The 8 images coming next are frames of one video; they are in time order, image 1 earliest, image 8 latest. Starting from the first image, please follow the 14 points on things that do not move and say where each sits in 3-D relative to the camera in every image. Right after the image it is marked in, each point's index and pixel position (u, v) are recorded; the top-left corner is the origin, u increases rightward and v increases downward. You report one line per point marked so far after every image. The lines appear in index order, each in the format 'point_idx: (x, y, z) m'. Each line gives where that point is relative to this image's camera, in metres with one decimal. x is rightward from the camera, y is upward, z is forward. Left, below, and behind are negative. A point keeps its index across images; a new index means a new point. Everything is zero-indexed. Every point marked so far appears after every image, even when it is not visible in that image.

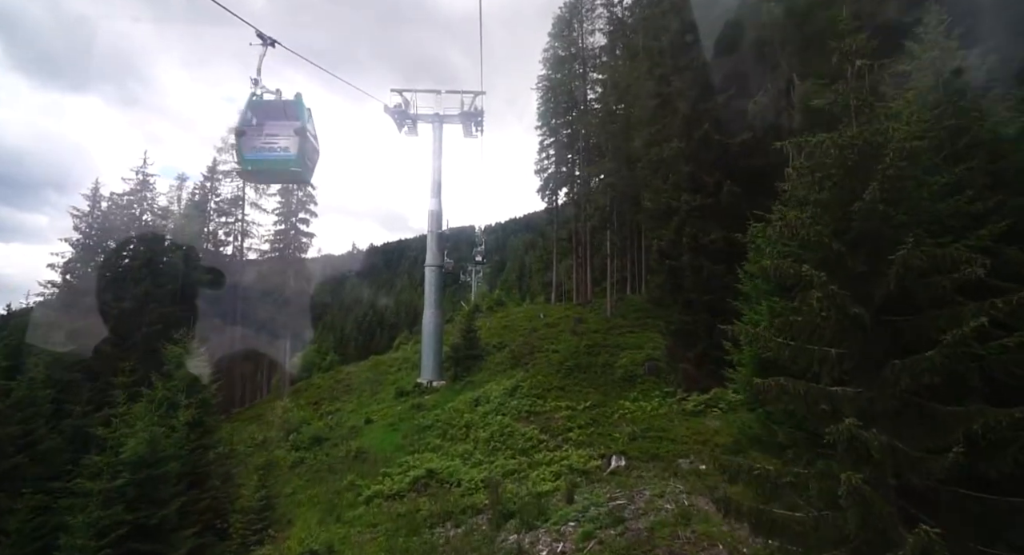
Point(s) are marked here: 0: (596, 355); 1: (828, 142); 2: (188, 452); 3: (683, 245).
0: (+2.8, -2.6, +18.5) m
1: (+3.2, +1.4, +5.5) m
2: (-7.3, -3.9, +12.4) m
3: (+4.7, +0.9, +15.0) m
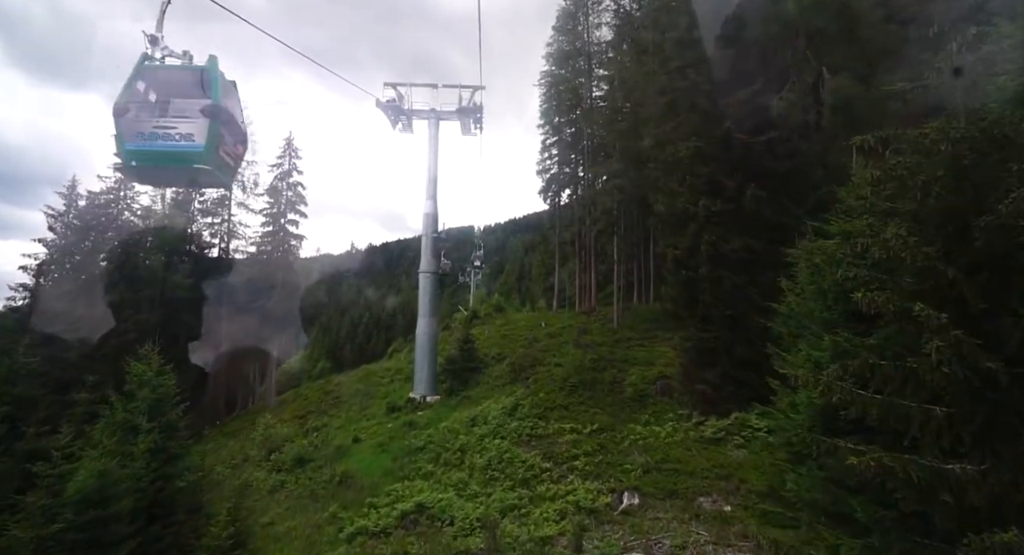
0: (+2.8, -2.9, +17.1) m
1: (+3.2, +1.1, +4.2) m
2: (-7.3, -4.2, +11.0) m
3: (+4.7, +0.6, +13.7) m
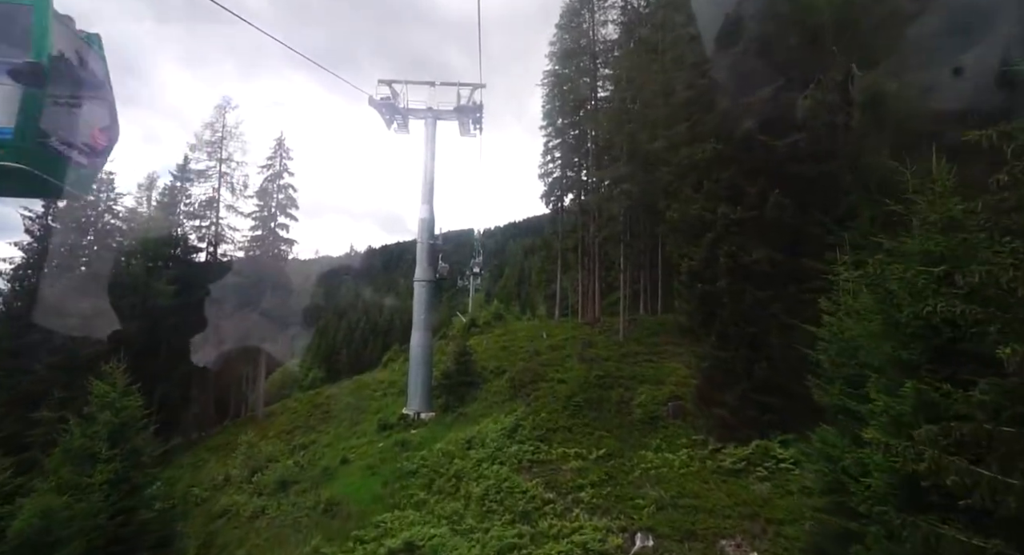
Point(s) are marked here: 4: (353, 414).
0: (+2.8, -3.3, +16.0) m
1: (+3.3, +0.8, +3.1) m
2: (-7.3, -4.4, +9.9) m
3: (+4.7, +0.3, +12.6) m
4: (-5.8, -5.0, +20.0) m
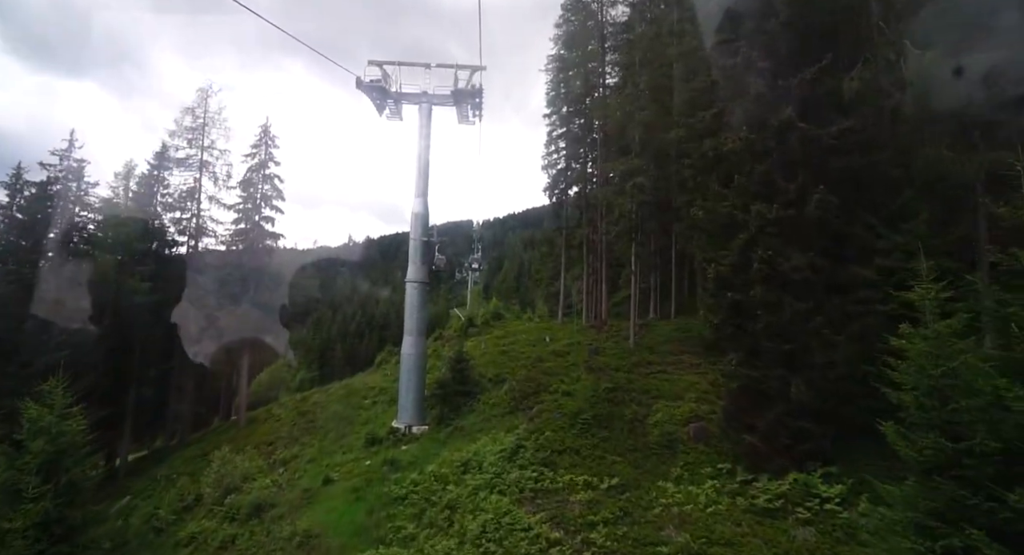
0: (+2.8, -3.4, +14.5) m
1: (+3.3, +0.5, +1.5) m
2: (-7.3, -4.5, +8.3) m
3: (+4.8, +0.1, +11.0) m
4: (-5.8, -4.9, +18.4) m
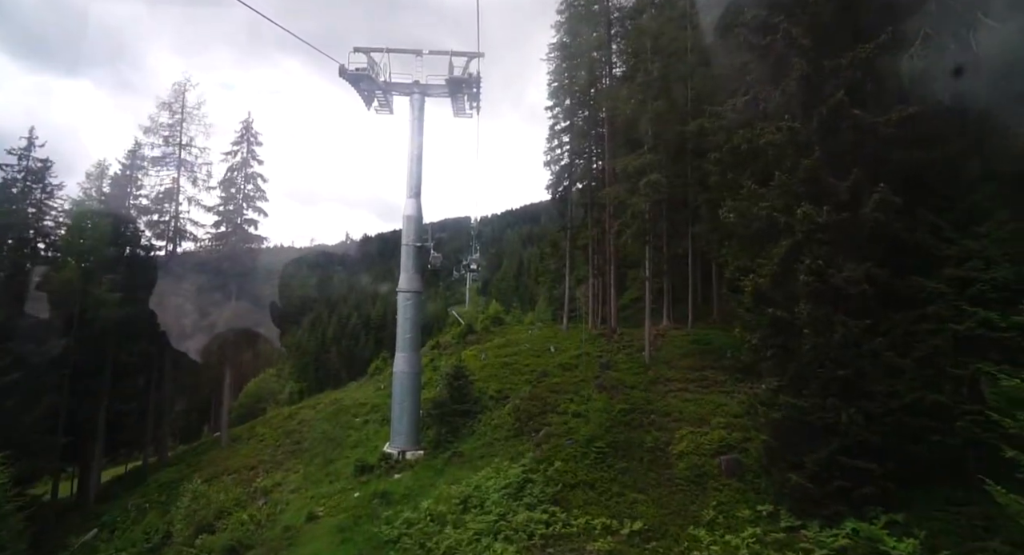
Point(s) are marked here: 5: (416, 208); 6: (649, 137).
0: (+3.0, -3.6, +12.9) m
1: (+3.5, +0.2, -0.1) m
2: (-7.2, -4.8, +6.7) m
3: (+4.9, -0.1, +9.4) m
4: (-5.7, -5.2, +16.9) m
5: (-2.7, +2.0, +15.5) m
6: (+4.1, +4.2, +16.4) m
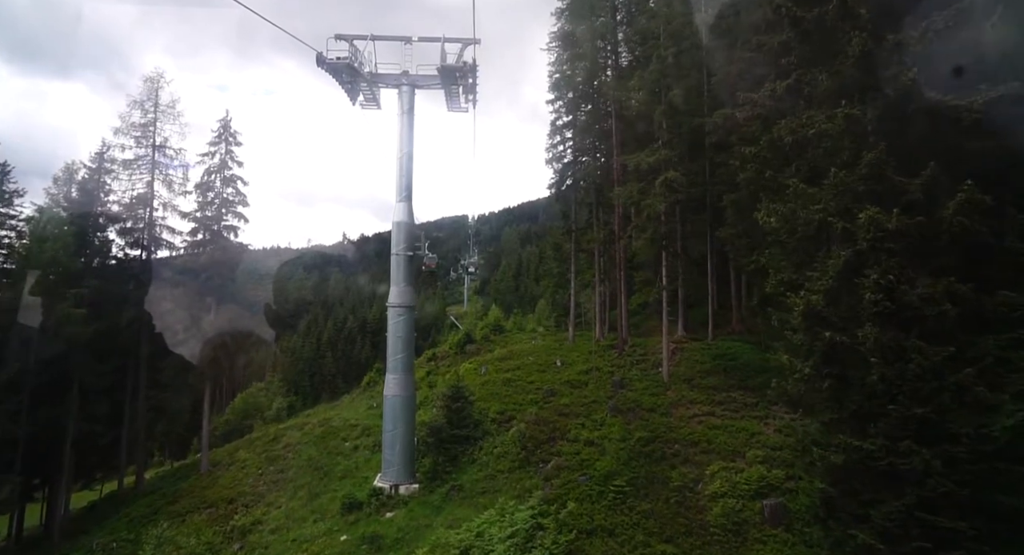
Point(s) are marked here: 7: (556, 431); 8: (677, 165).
0: (+3.1, -3.8, +11.3) m
1: (+3.6, -0.1, -1.7) m
2: (-7.0, -5.3, +5.2) m
3: (+5.0, -0.4, +7.8) m
4: (-5.5, -5.6, +15.3) m
5: (-2.7, +1.6, +13.9) m
6: (+4.1, +4.0, +14.8) m
7: (+1.1, -3.8, +14.0) m
8: (+4.5, +3.1, +15.0) m
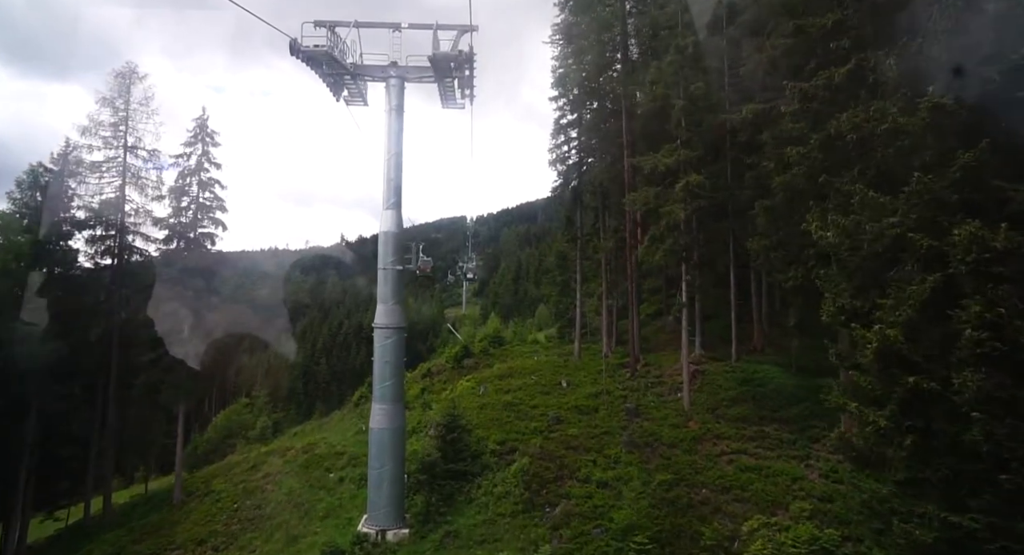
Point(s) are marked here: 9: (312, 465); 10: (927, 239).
0: (+3.1, -4.2, +9.8) m
1: (+3.7, -0.4, -3.3) m
2: (-6.9, -5.6, +3.5) m
3: (+5.0, -0.7, +6.3) m
4: (-5.5, -6.0, +13.7) m
5: (-2.6, +1.3, +12.3) m
6: (+4.2, +3.6, +13.3) m
7: (+1.2, -4.2, +12.4) m
8: (+4.6, +2.7, +13.4) m
9: (-6.0, -5.6, +16.4) m
10: (+4.9, +0.4, +6.5) m
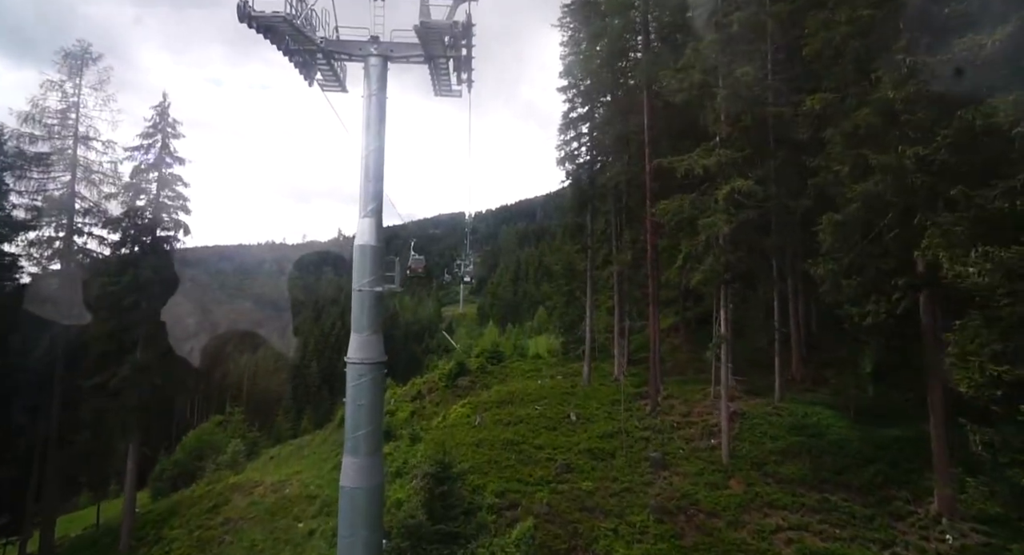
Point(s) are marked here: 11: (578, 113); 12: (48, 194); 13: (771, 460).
0: (+3.2, -4.7, +7.5) m
1: (+3.8, -1.0, -5.5) m
2: (-6.9, -6.1, +1.3) m
3: (+5.1, -1.3, +4.0) m
4: (-5.5, -6.3, +11.4) m
5: (-2.5, +0.8, +10.0) m
6: (+4.3, +3.1, +11.0) m
7: (+1.2, -4.7, +10.1) m
8: (+4.7, +2.2, +11.2) m
9: (-6.0, -5.9, +14.2) m
10: (+5.0, -0.1, +4.2) m
11: (+2.2, +5.5, +18.1) m
12: (-14.7, +1.9, +16.4) m
13: (+4.9, -3.4, +10.4) m
